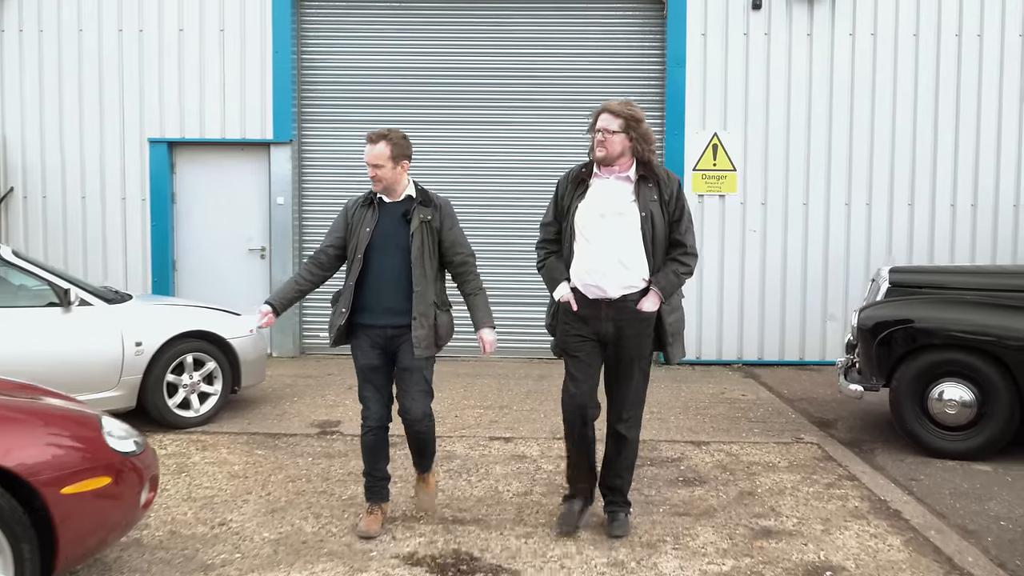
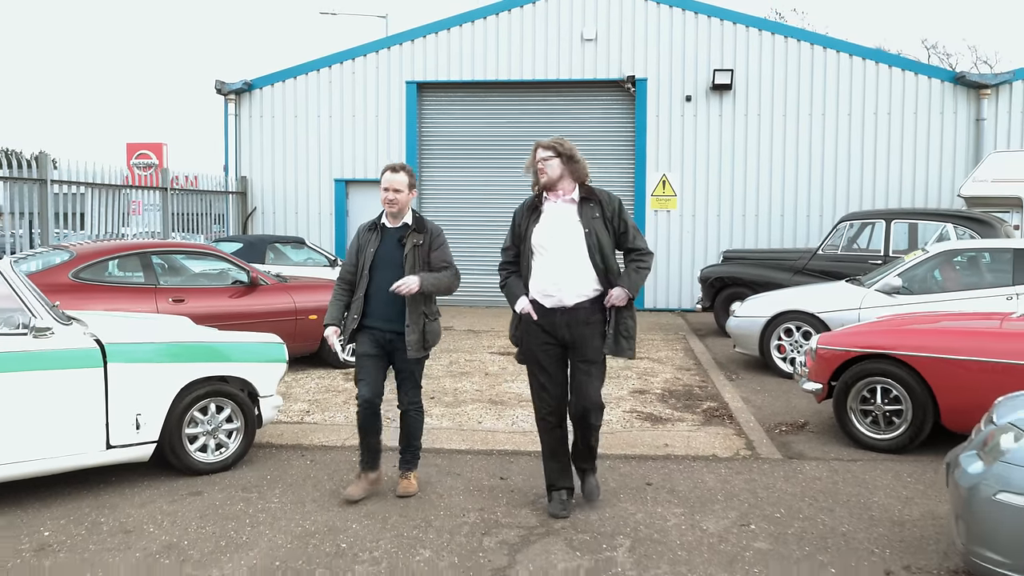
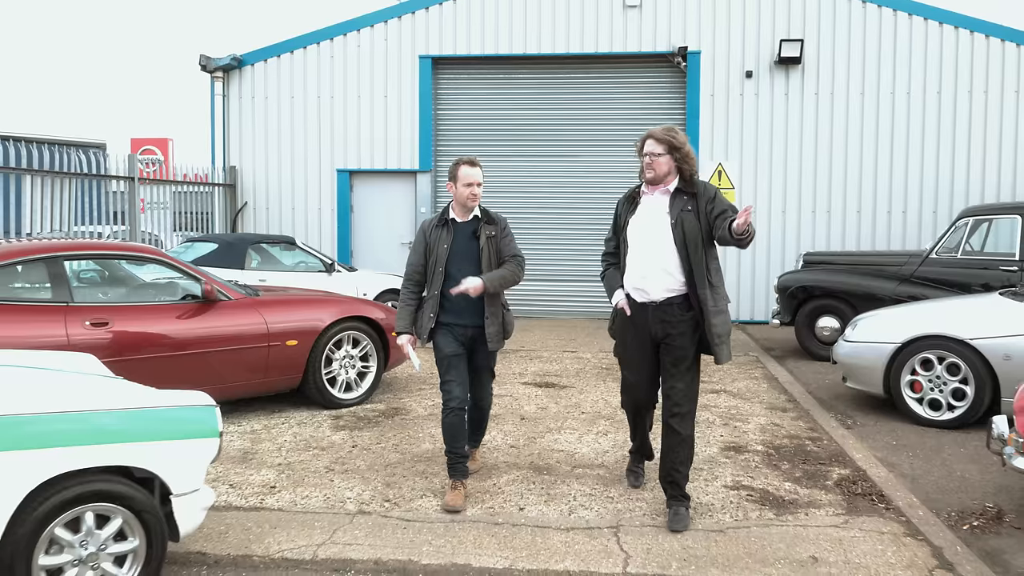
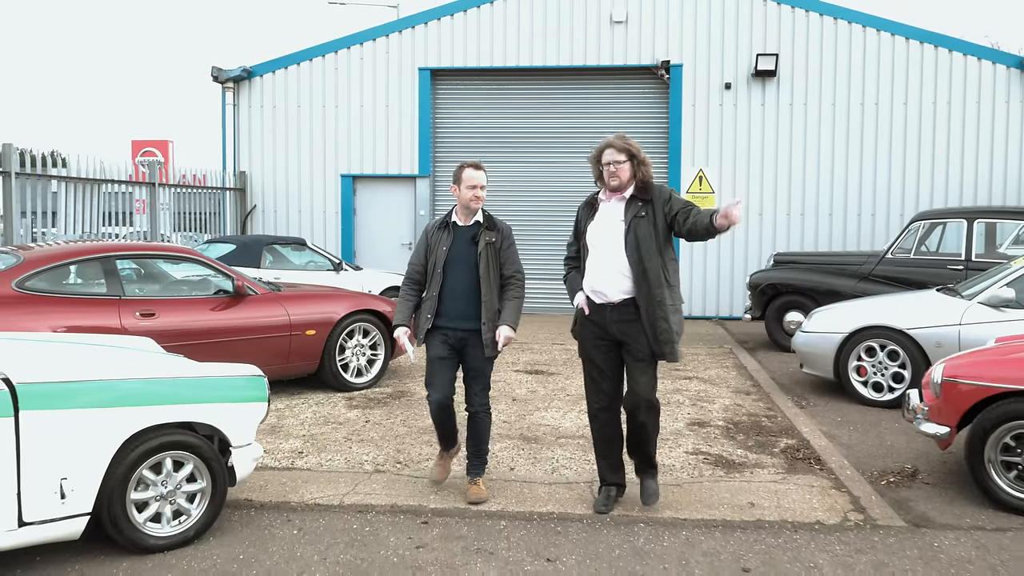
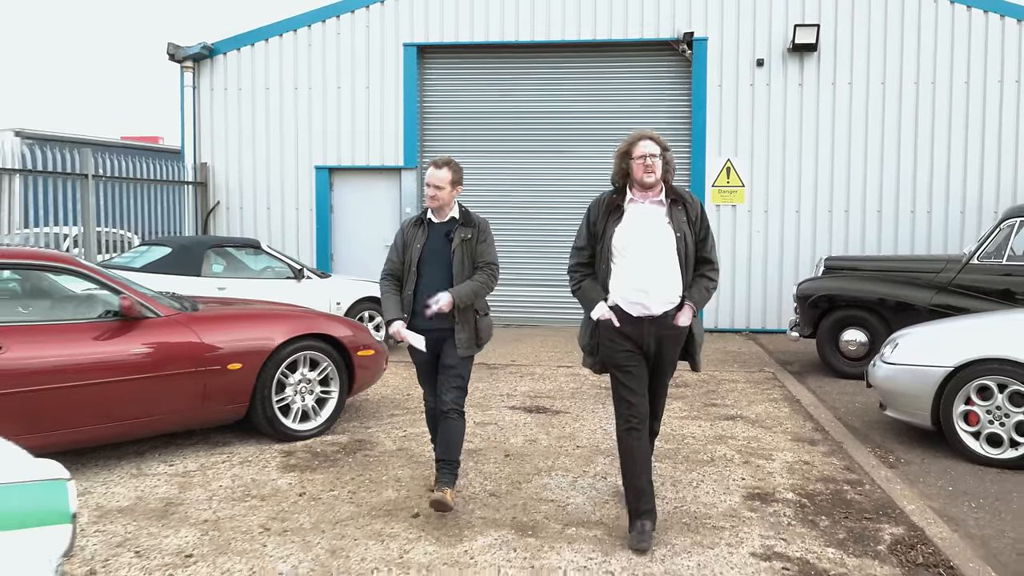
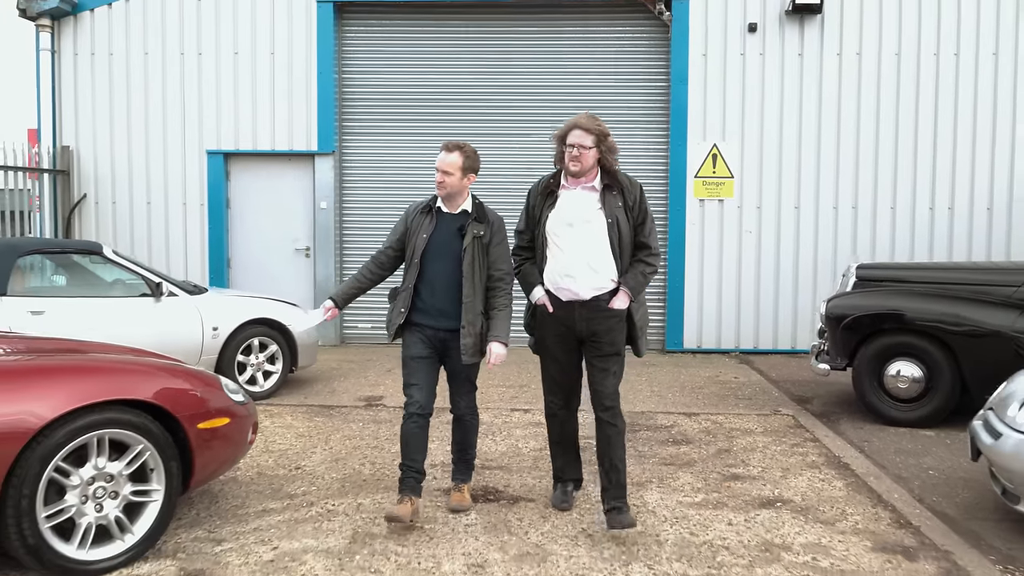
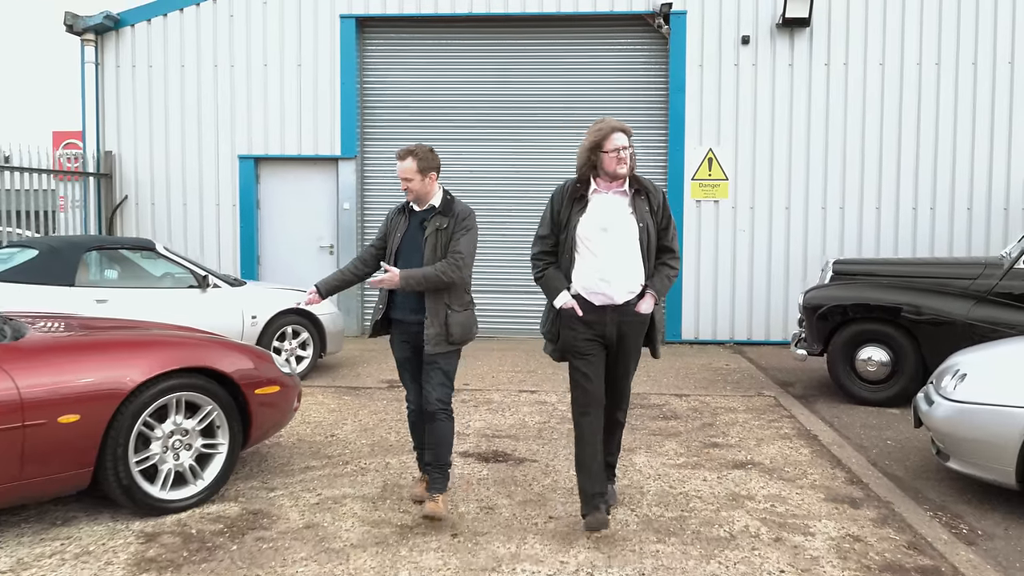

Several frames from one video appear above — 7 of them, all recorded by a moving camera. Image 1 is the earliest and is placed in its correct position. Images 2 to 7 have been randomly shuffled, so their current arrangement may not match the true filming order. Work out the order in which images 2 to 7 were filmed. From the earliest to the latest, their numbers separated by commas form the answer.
6, 7, 5, 3, 4, 2
